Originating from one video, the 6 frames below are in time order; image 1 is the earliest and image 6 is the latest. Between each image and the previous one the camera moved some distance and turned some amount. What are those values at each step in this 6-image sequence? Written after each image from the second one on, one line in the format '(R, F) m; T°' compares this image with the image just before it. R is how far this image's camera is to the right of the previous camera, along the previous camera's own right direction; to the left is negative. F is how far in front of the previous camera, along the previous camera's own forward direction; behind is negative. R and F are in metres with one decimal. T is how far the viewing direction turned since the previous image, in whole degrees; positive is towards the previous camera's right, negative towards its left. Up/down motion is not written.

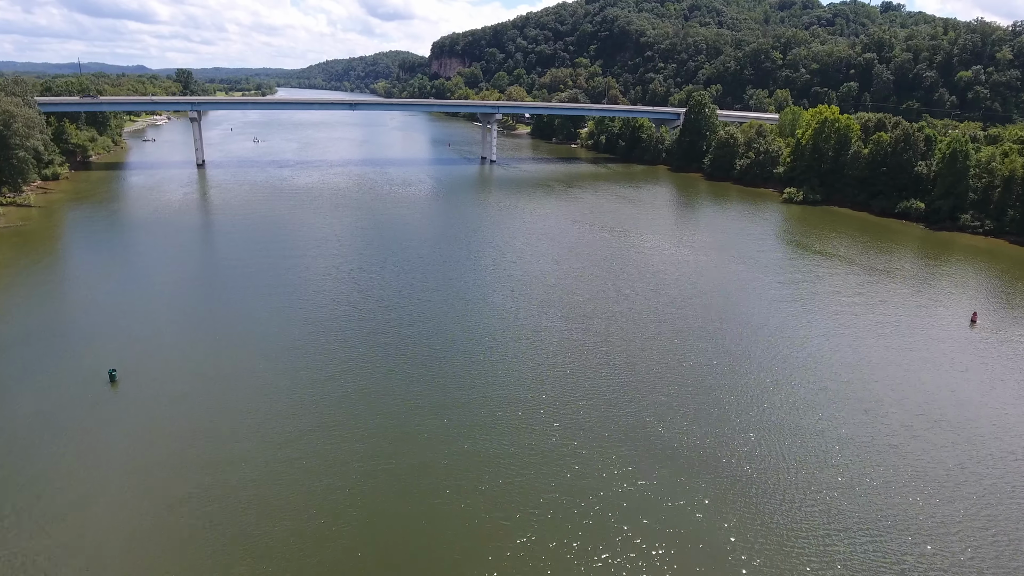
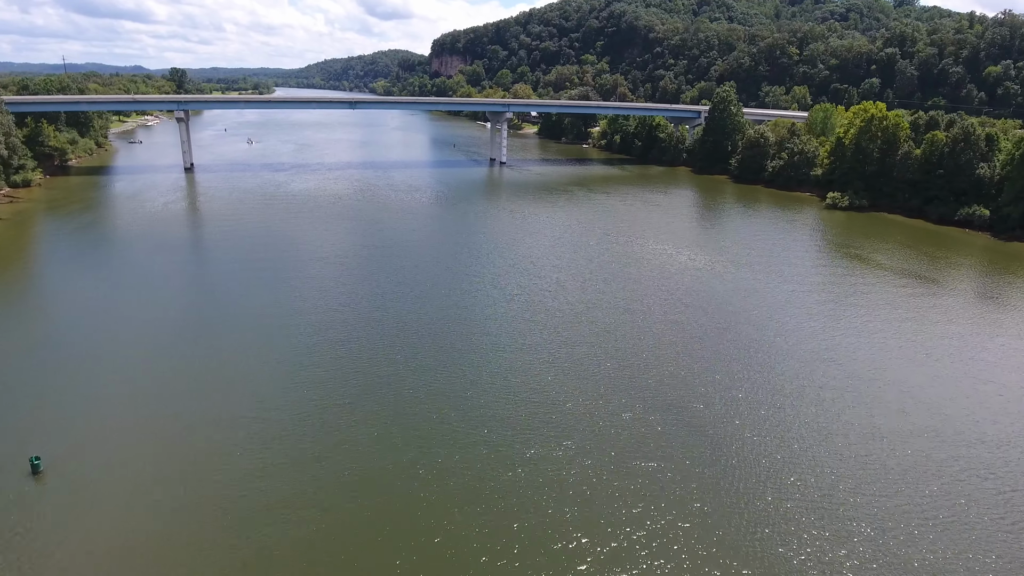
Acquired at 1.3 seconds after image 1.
(-0.9, +3.2) m; 0°
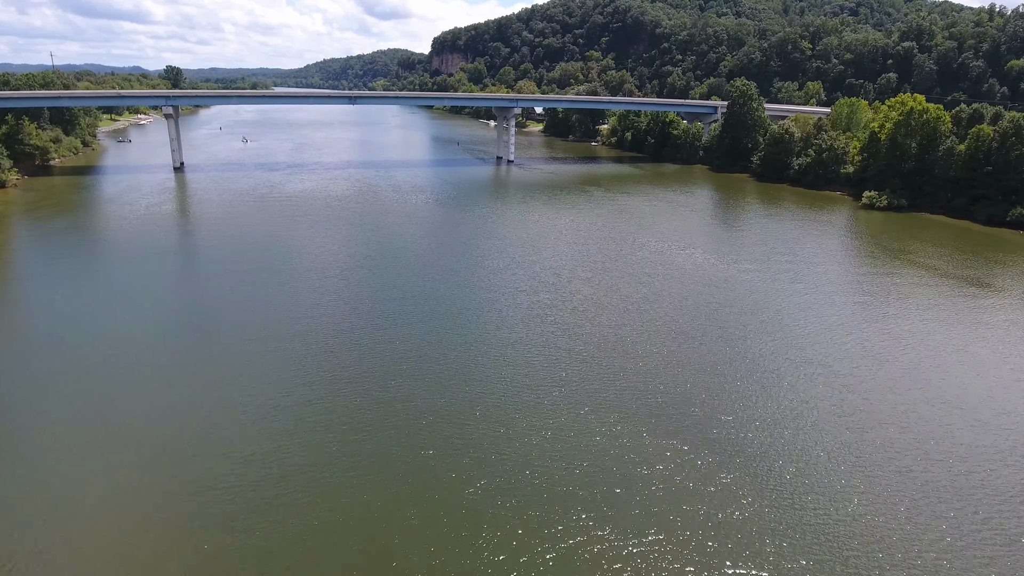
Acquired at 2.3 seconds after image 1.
(-0.6, +2.3) m; 0°
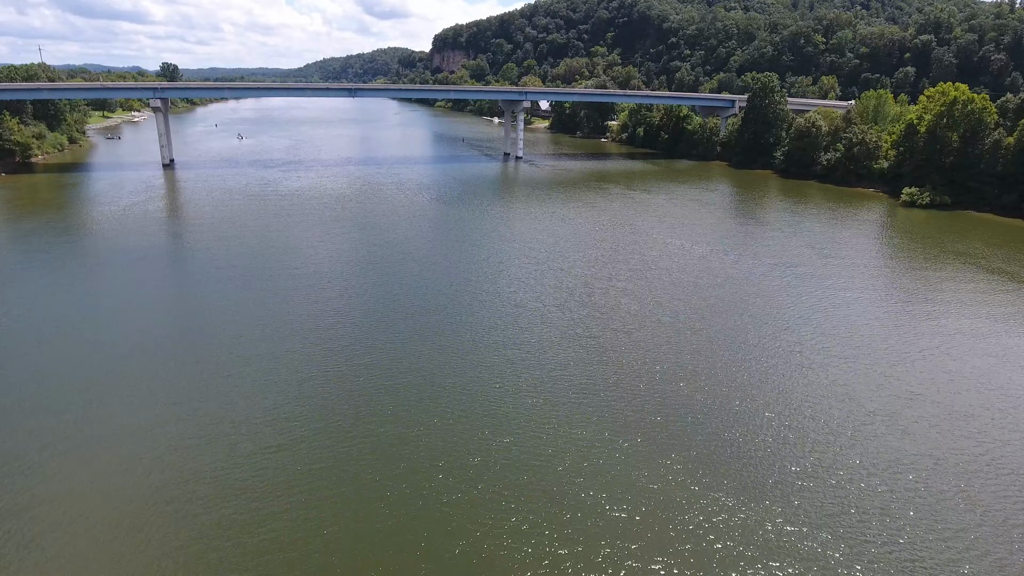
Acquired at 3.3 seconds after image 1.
(-0.6, +2.2) m; 0°
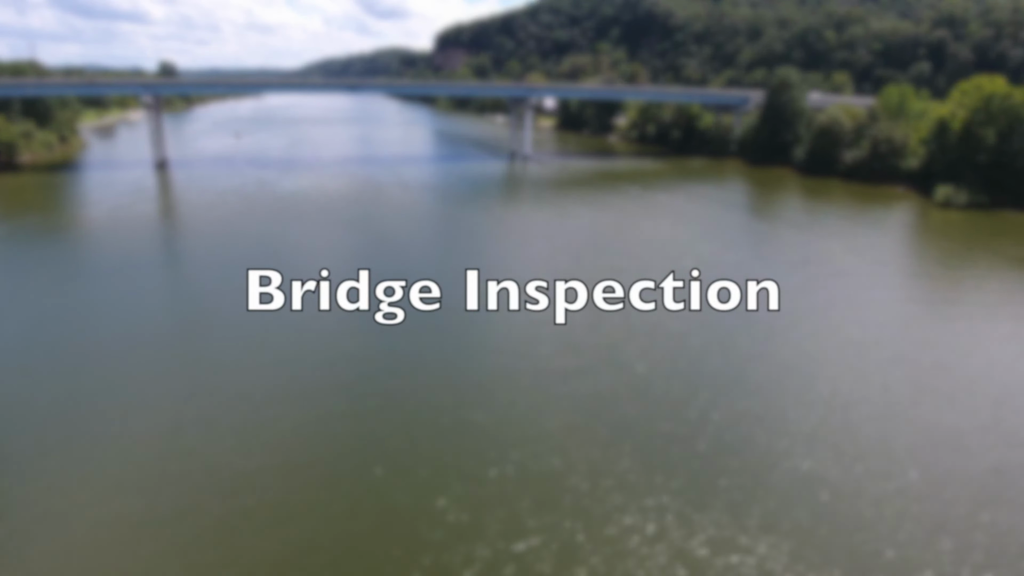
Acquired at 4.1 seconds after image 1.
(-0.4, +1.6) m; 0°
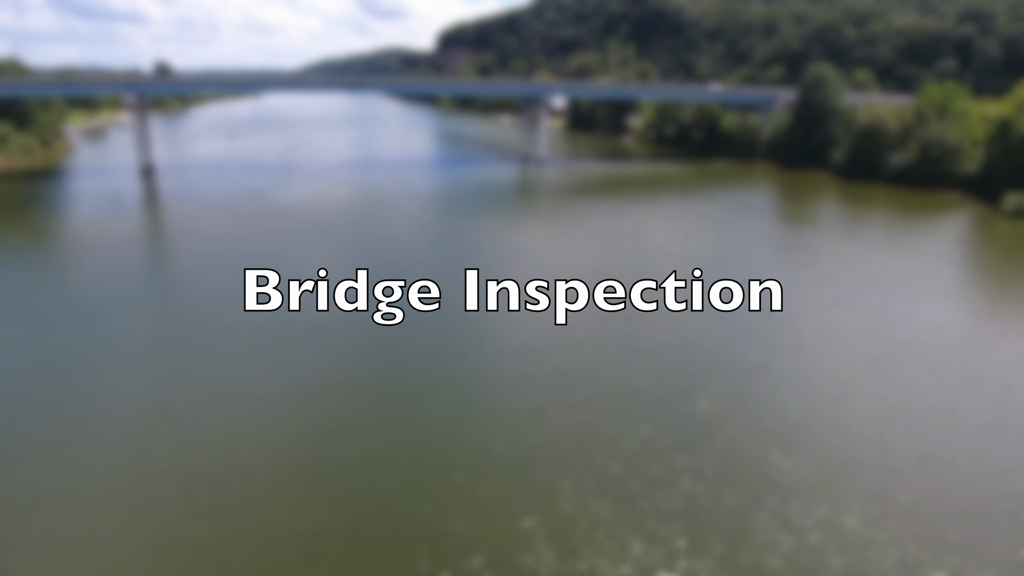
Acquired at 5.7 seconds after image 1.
(-0.8, +2.7) m; 0°
